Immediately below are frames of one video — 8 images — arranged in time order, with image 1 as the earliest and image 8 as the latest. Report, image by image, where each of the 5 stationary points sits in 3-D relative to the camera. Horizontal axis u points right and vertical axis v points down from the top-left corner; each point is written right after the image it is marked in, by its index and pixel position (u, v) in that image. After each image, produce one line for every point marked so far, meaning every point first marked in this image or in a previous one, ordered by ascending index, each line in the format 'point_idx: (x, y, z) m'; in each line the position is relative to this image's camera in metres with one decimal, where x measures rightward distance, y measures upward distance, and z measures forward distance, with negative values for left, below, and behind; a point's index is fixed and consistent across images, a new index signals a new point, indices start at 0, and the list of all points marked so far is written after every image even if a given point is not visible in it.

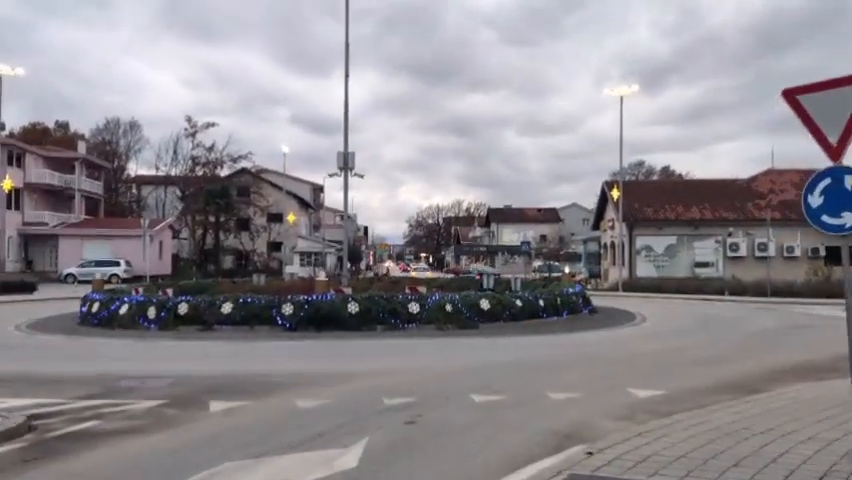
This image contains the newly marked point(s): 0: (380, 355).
0: (-1.2, -2.8, +17.8) m
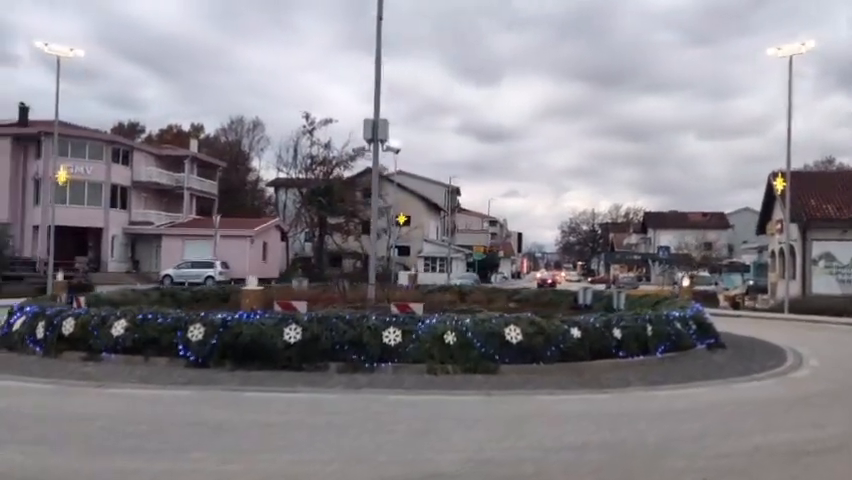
0: (-2.6, -2.6, +10.0) m
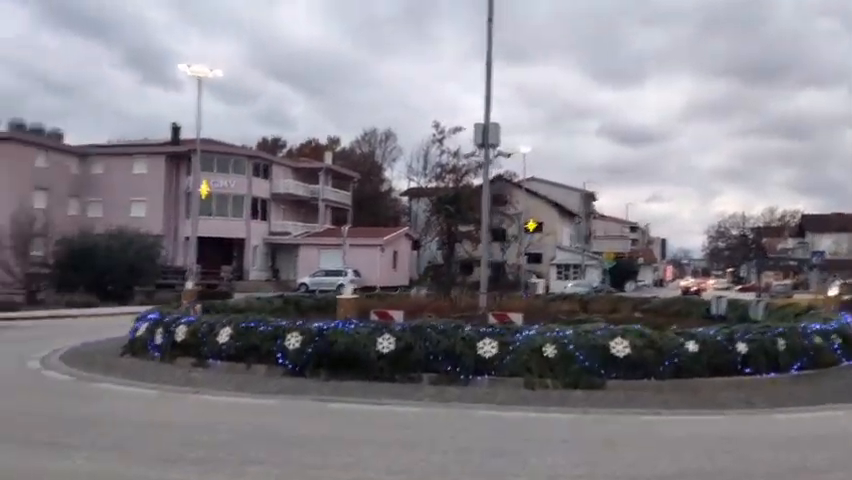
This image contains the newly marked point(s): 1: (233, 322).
0: (-1.5, -2.7, +9.8) m
1: (-4.2, -1.8, +15.2) m
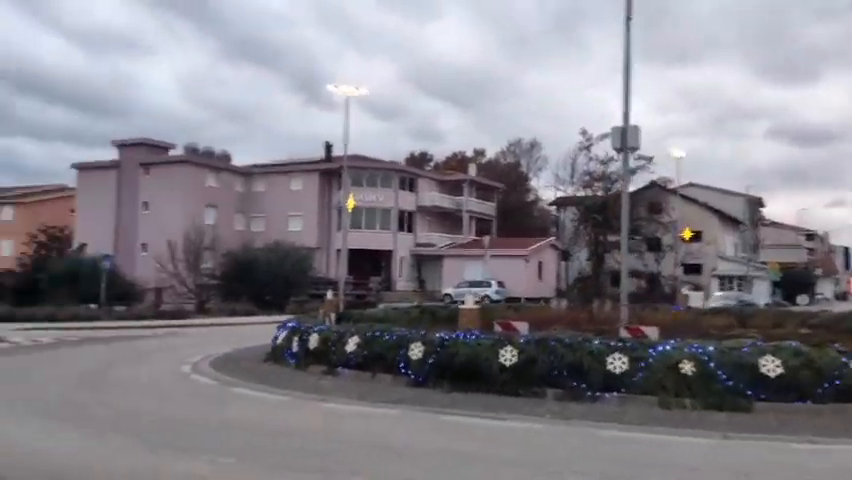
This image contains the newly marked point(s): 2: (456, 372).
0: (+0.1, -2.8, +9.6) m
1: (-1.5, -2.0, +15.4) m
2: (+0.6, -2.6, +13.7) m
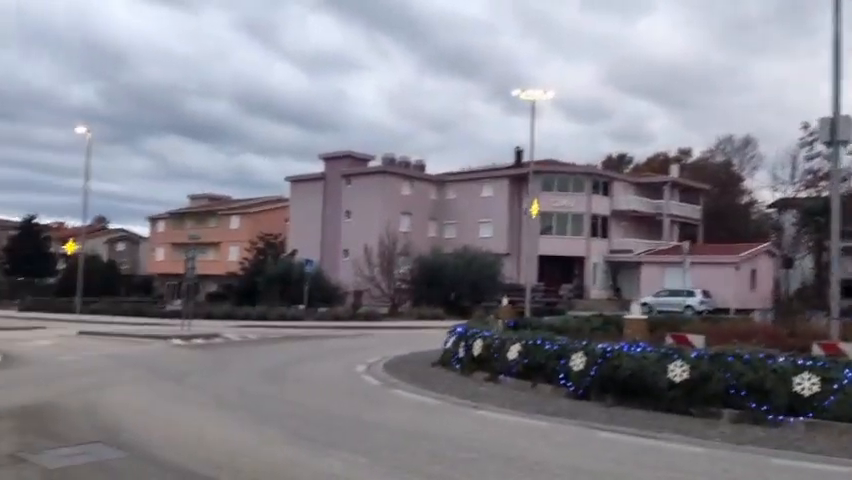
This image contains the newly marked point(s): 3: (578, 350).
0: (+1.9, -2.9, +9.1) m
1: (+2.1, -2.1, +15.1) m
2: (+3.5, -2.7, +12.9) m
3: (+2.9, -2.1, +13.7) m
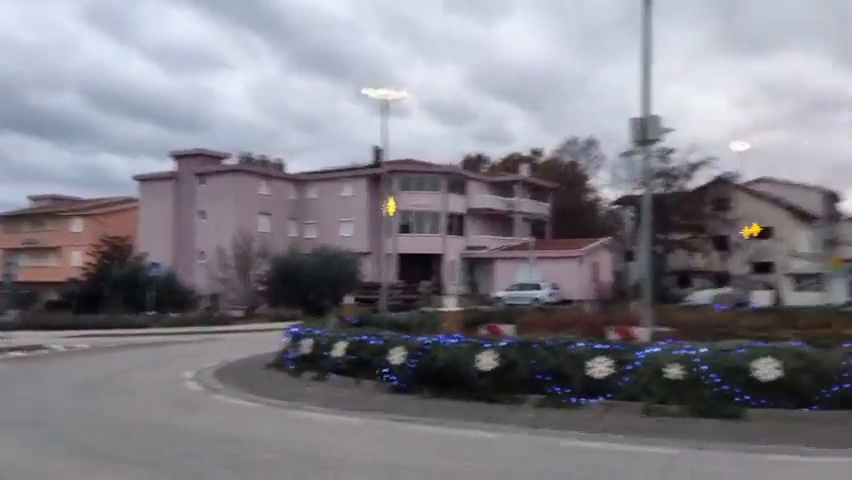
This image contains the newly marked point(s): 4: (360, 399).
0: (-0.7, -2.8, +9.2) m
1: (-1.7, -2.1, +15.1) m
2: (+0.2, -2.6, +13.2) m
3: (-0.6, -2.1, +13.9) m
4: (-1.2, -3.0, +13.1) m
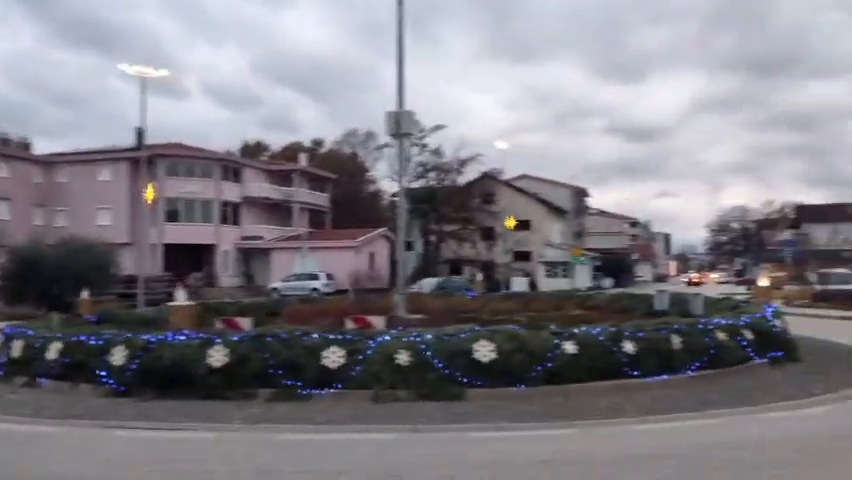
0: (-4.3, -2.7, +8.2) m
1: (-7.0, -1.9, +13.6) m
2: (-4.7, -2.4, +12.3) m
3: (-5.6, -1.9, +12.8) m
4: (-6.0, -2.8, +11.8) m
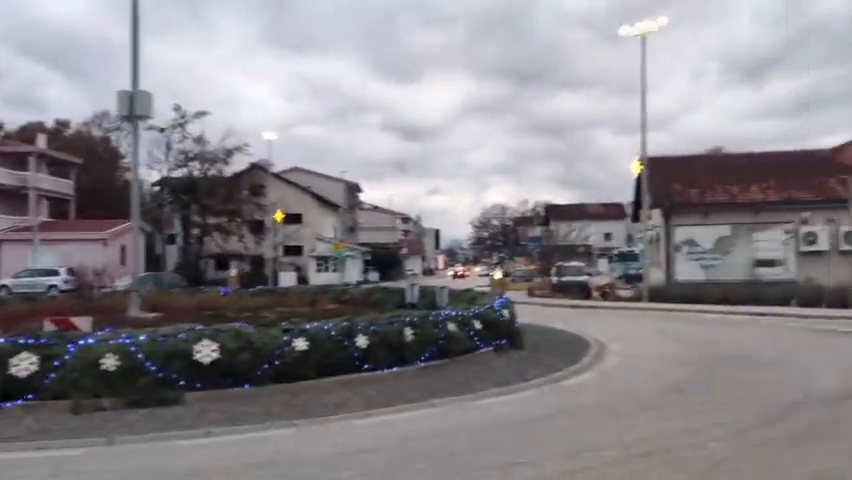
0: (-7.4, -2.6, +5.9) m
1: (-11.6, -1.6, +10.2) m
2: (-9.0, -2.2, +9.7) m
3: (-10.0, -1.7, +9.8) m
4: (-10.1, -2.6, +8.8) m
